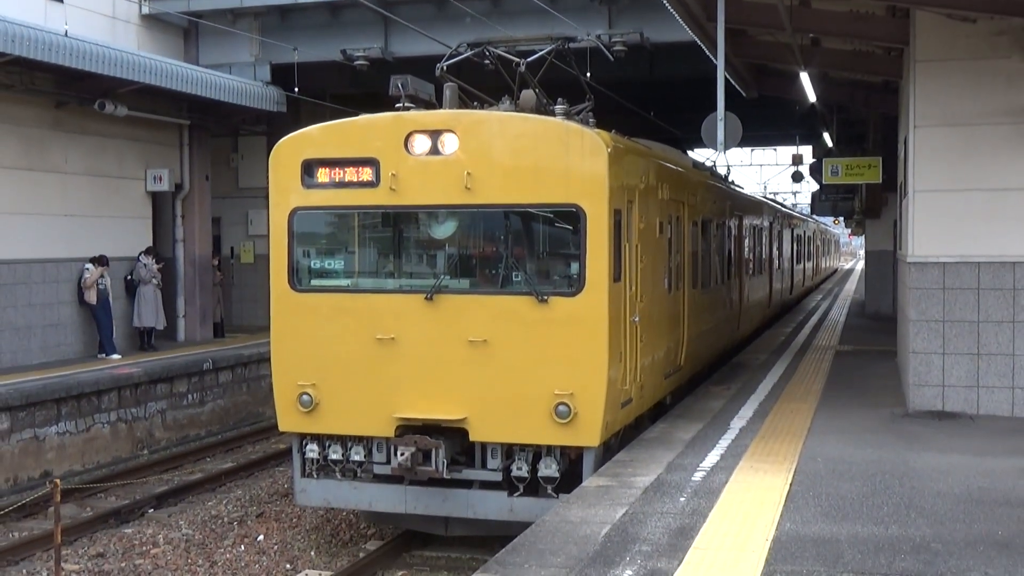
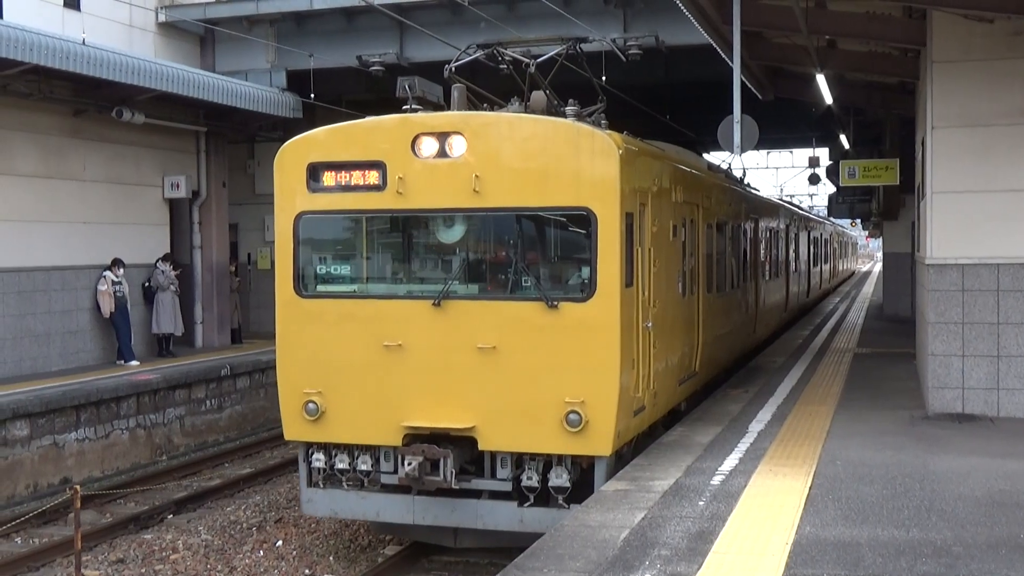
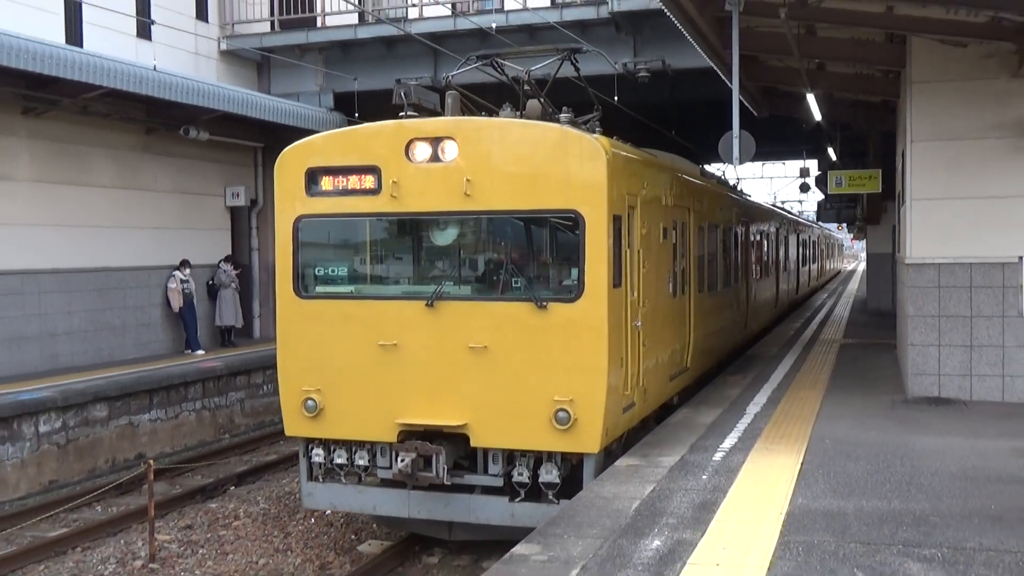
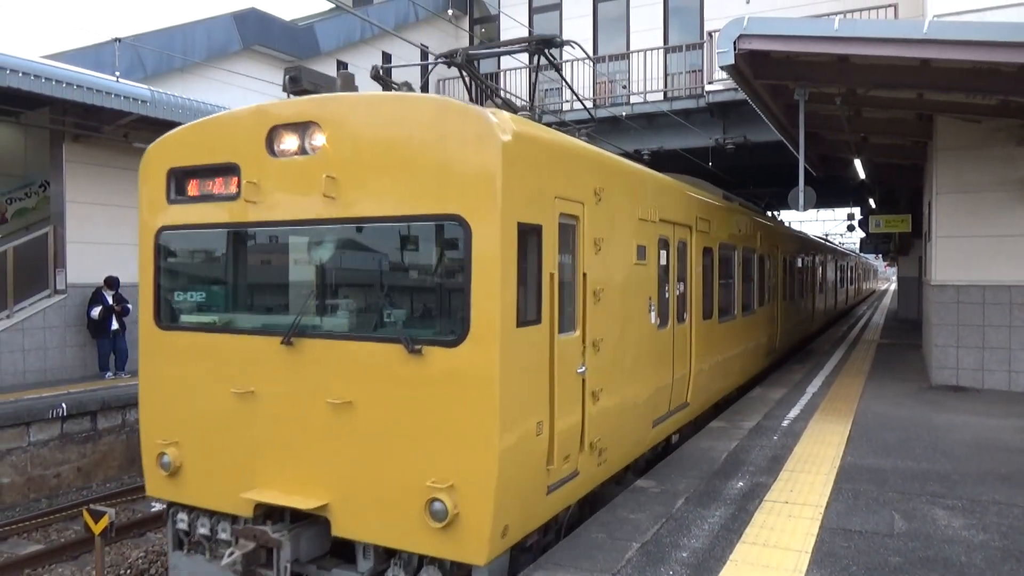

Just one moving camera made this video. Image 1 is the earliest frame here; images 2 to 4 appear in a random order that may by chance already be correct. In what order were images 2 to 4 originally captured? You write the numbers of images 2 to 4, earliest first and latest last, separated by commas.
2, 3, 4
